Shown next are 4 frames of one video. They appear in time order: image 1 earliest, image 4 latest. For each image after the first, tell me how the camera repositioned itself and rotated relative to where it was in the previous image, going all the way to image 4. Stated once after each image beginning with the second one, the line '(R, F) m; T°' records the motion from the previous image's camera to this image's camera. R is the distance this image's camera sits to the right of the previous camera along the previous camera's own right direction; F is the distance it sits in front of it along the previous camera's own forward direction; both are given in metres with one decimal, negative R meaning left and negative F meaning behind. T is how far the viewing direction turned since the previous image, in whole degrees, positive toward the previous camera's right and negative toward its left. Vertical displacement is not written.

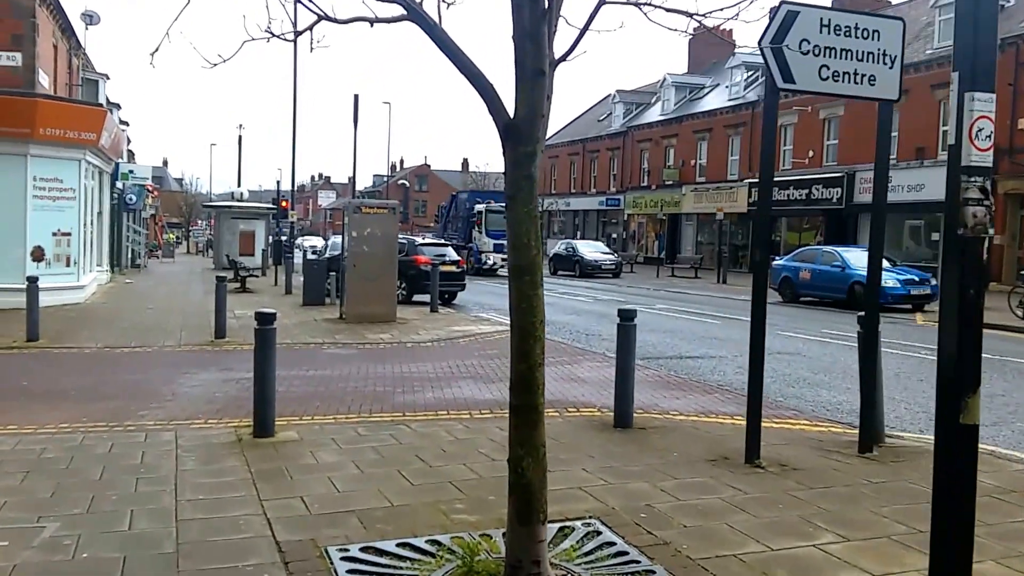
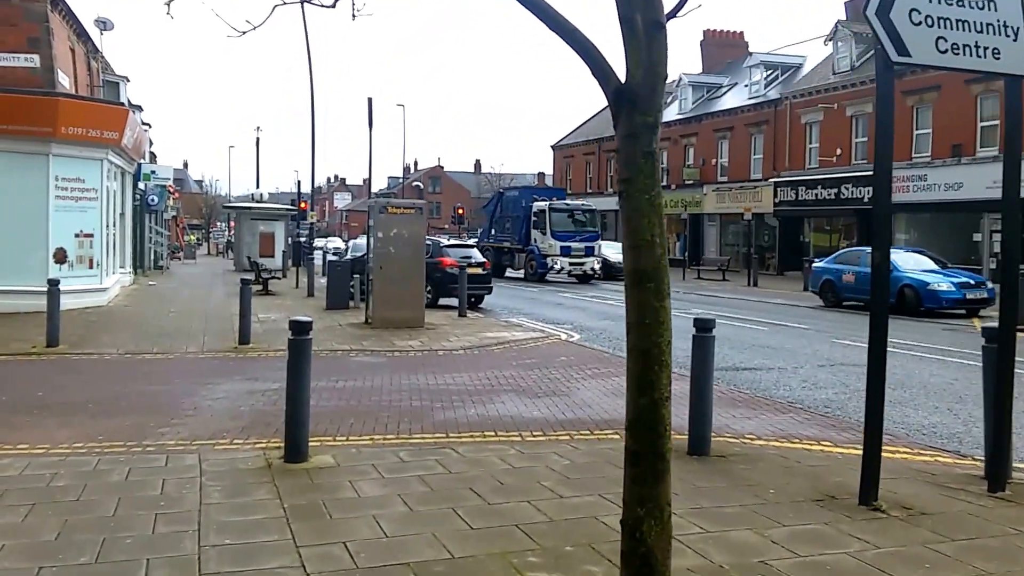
(-0.5, +0.8) m; -1°
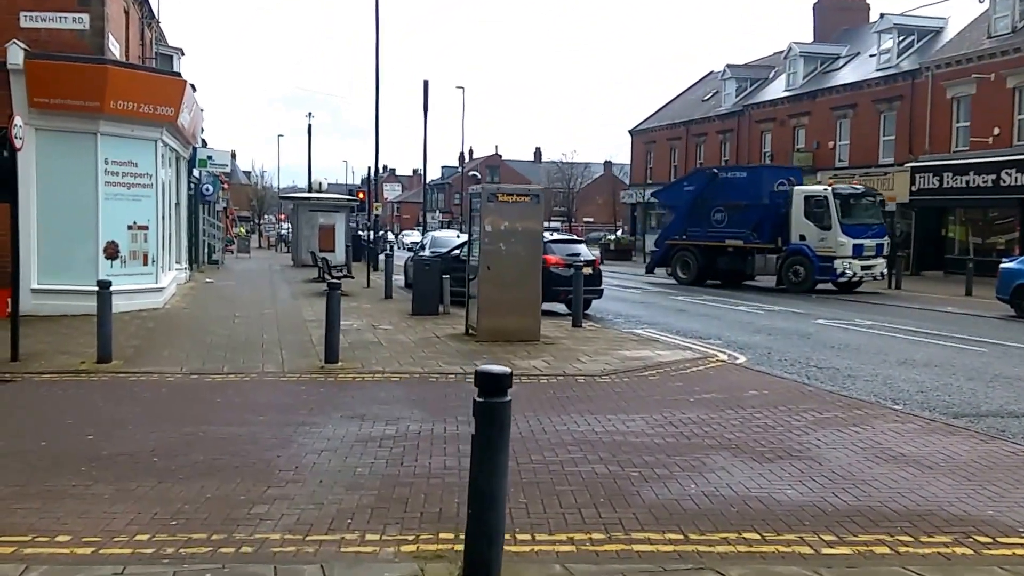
(-1.9, +2.7) m; -3°
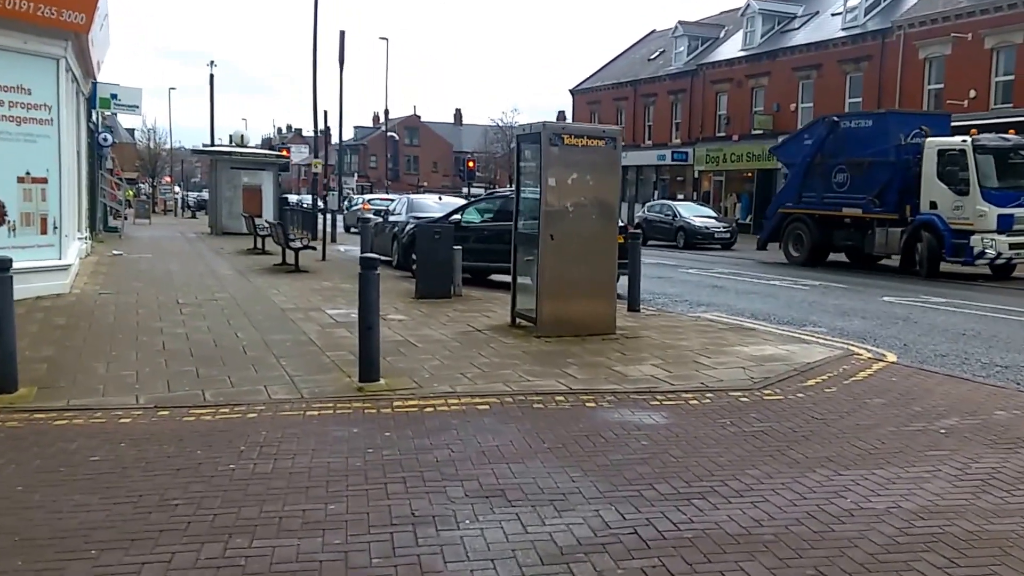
(-2.5, +3.4) m; +8°
